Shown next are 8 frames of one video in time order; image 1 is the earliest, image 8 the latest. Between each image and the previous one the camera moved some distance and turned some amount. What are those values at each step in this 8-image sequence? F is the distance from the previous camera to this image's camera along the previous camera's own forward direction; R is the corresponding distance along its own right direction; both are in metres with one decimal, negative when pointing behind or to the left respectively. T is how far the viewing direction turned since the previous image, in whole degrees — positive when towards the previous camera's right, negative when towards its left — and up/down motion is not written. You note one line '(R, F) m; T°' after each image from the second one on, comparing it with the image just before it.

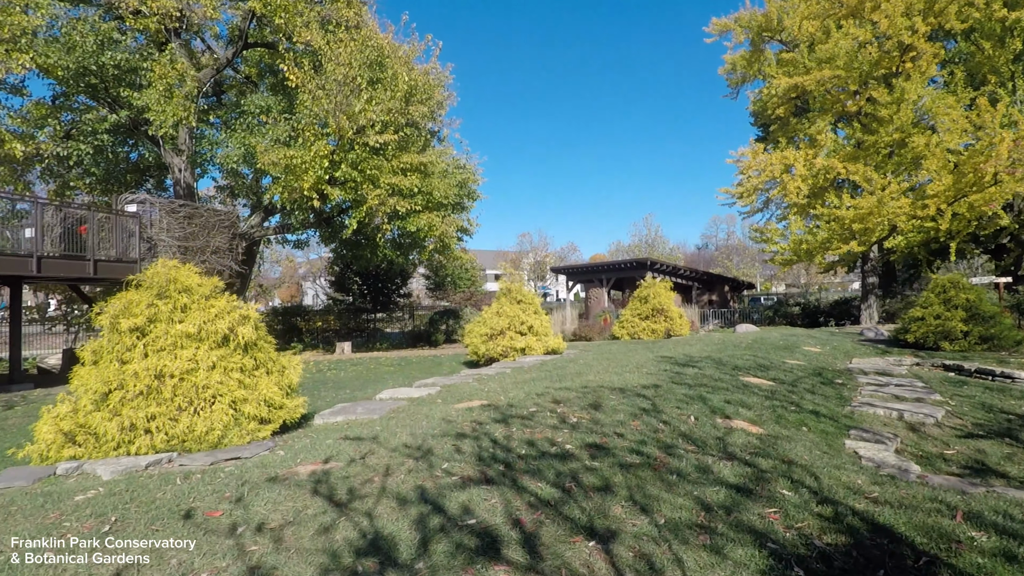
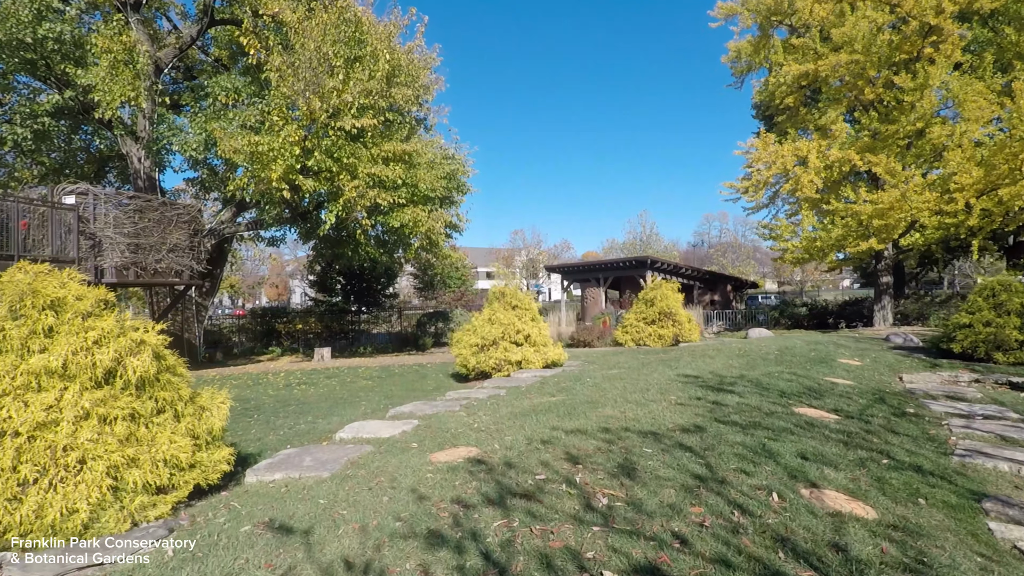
(0.0, +1.2) m; +1°
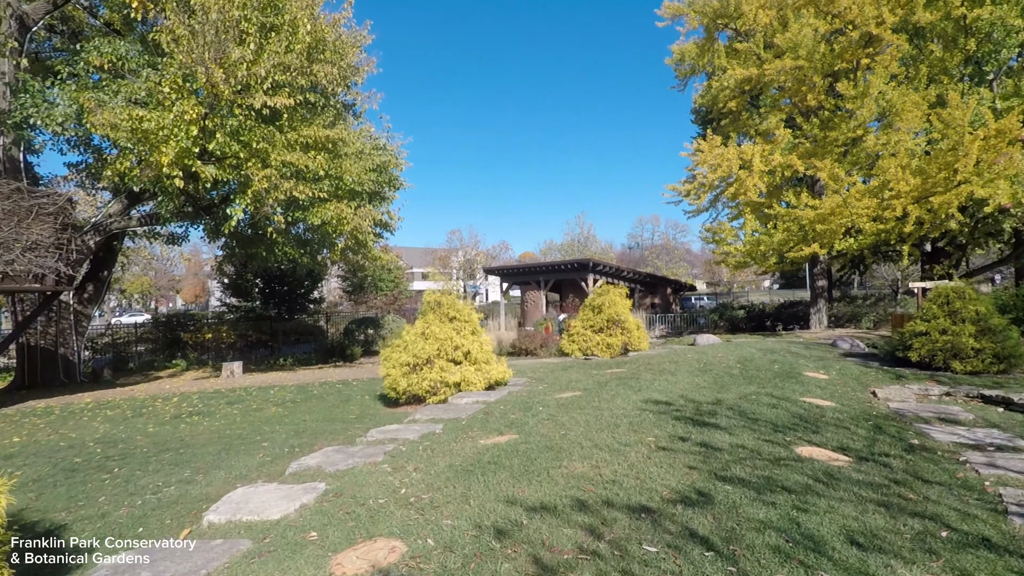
(0.0, +1.1) m; +6°
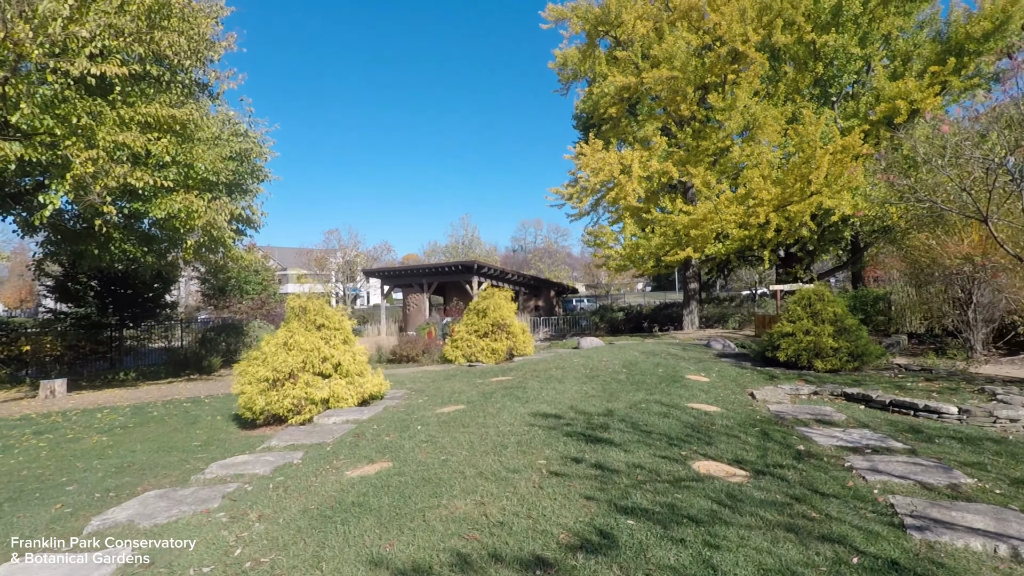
(+0.1, +0.6) m; +11°
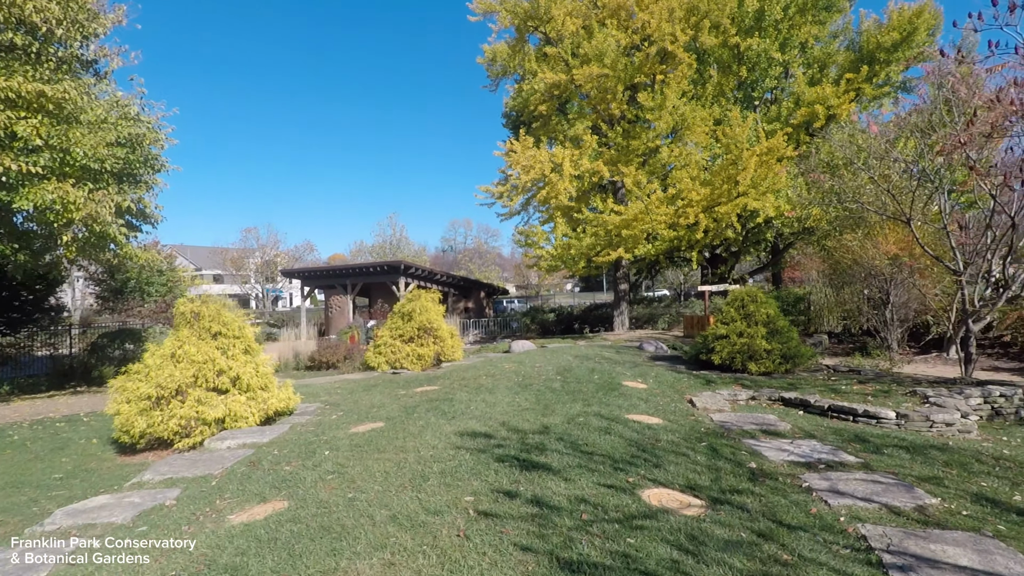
(+0.1, +0.6) m; +7°
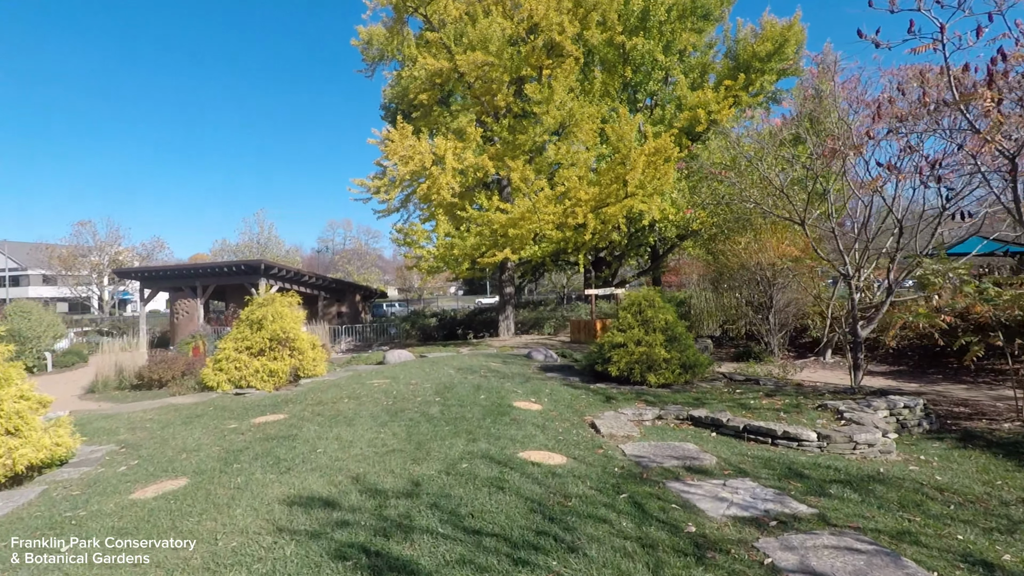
(+0.1, +1.2) m; +11°
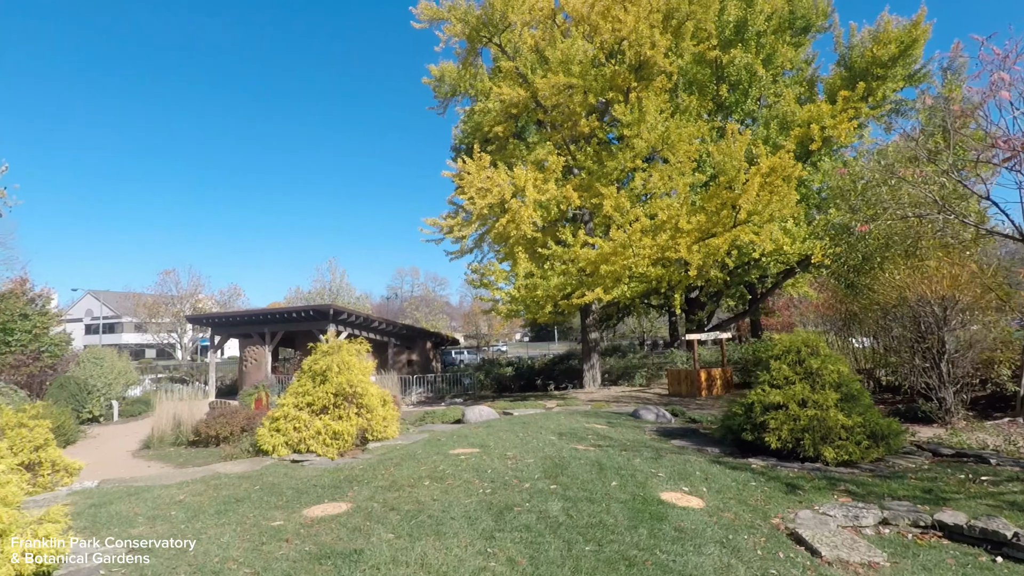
(-0.6, +1.6) m; -6°
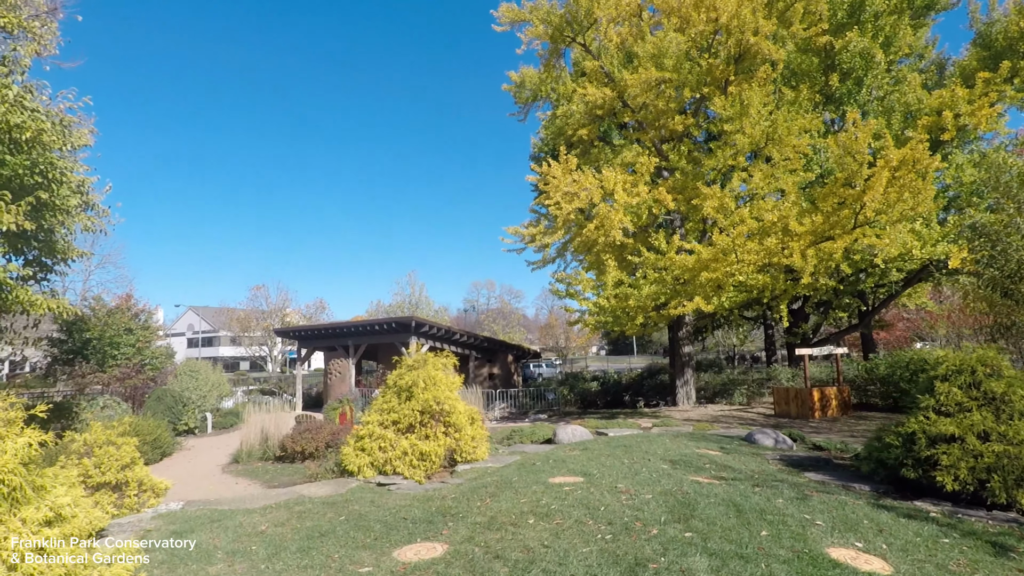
(-0.3, +0.7) m; -7°
